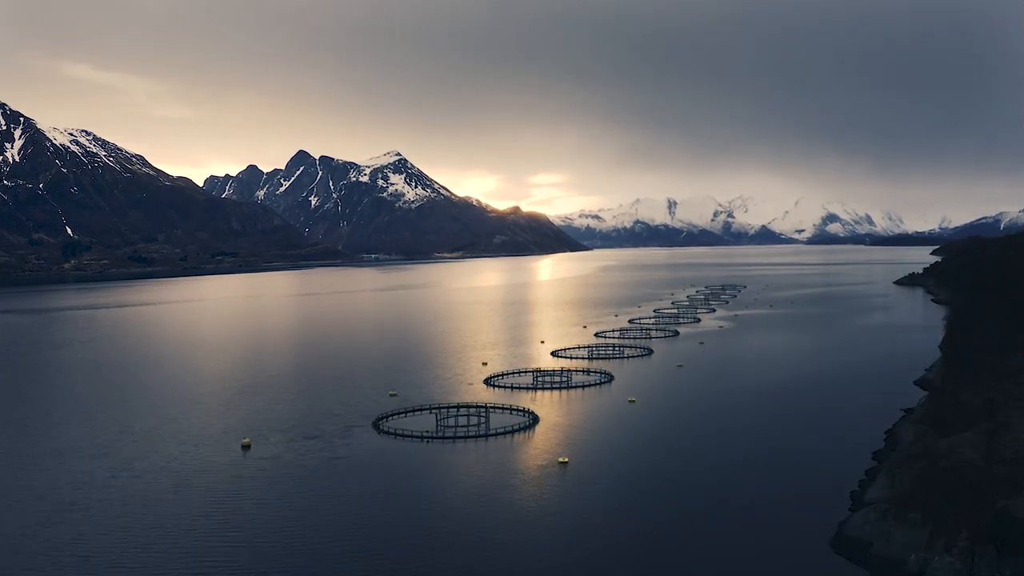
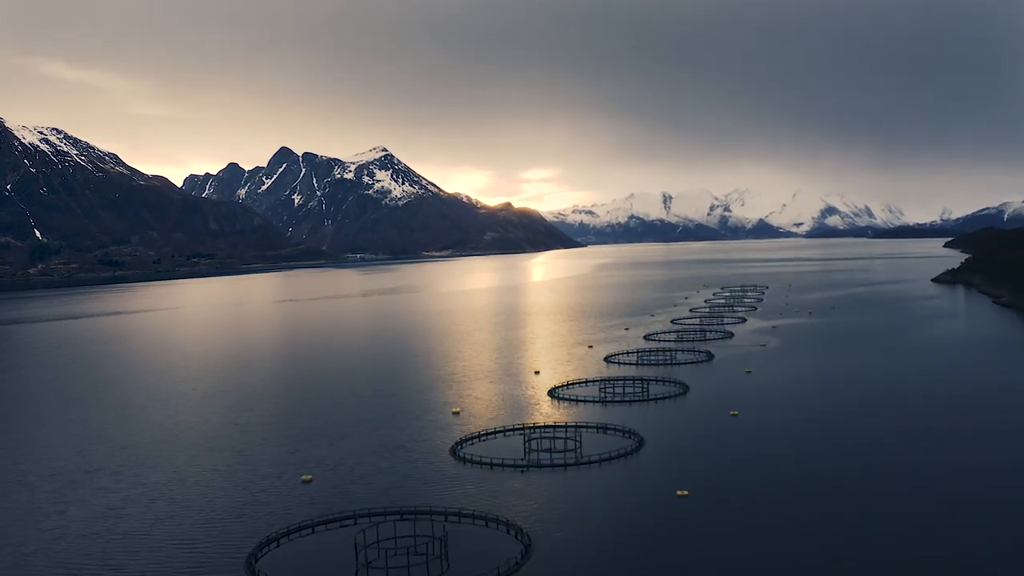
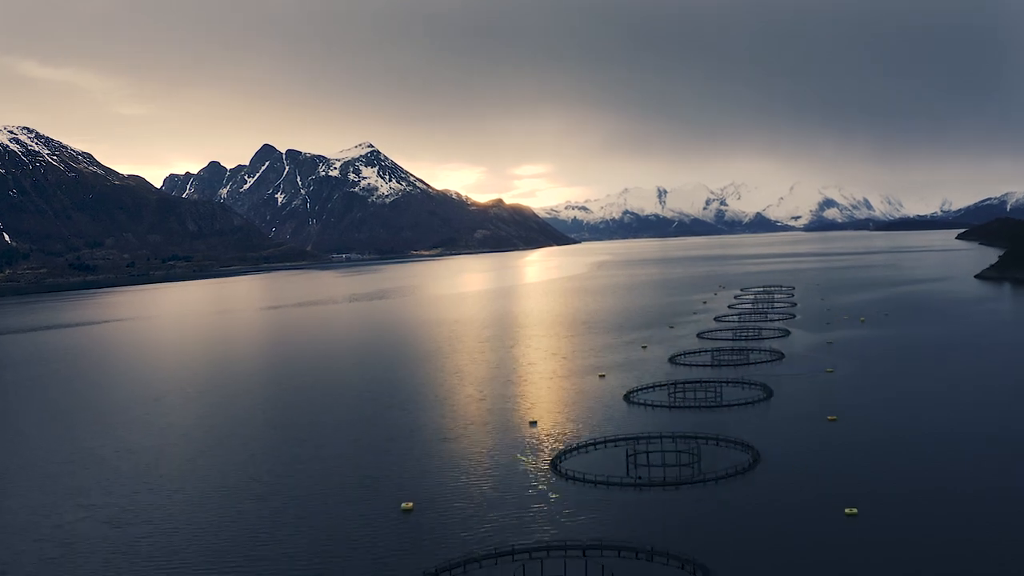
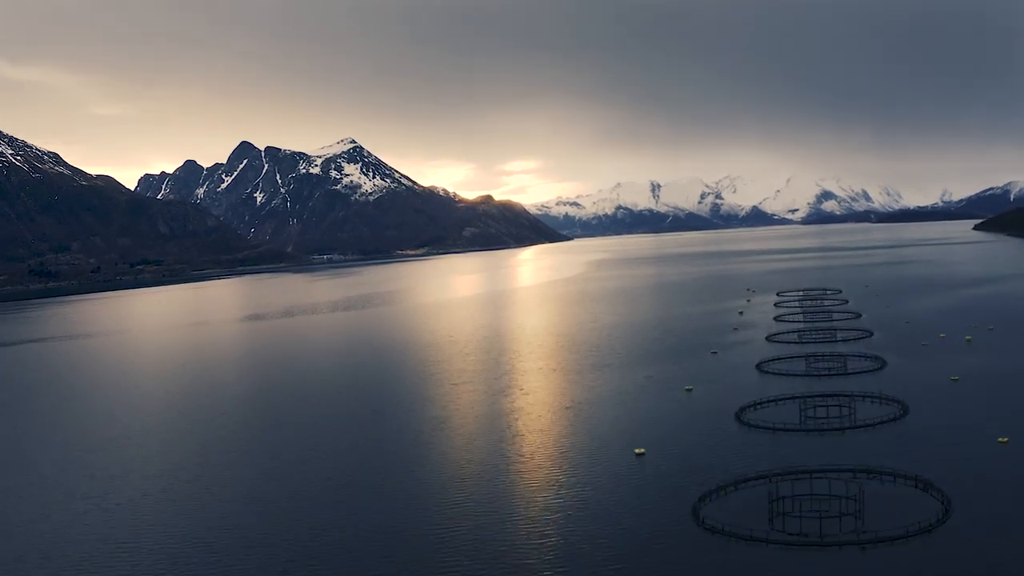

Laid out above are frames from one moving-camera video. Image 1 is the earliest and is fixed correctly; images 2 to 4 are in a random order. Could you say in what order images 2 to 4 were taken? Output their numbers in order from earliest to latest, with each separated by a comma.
2, 3, 4
